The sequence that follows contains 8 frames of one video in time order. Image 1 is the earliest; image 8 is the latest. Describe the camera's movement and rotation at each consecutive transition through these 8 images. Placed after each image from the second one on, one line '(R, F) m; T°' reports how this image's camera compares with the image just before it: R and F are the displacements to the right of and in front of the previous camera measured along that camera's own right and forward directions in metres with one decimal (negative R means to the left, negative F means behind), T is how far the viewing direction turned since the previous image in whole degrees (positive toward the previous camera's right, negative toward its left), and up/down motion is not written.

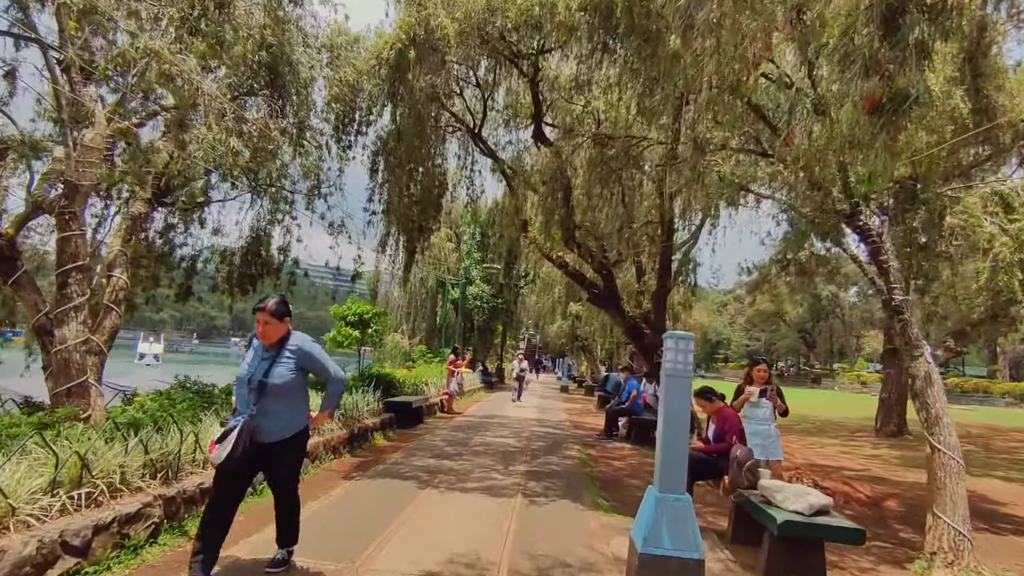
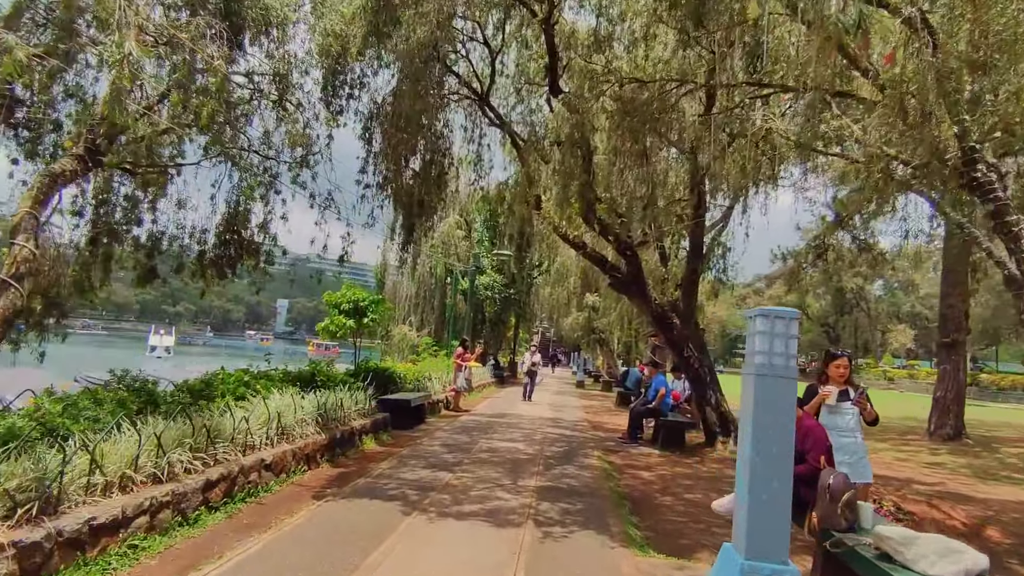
(+0.1, +1.4) m; -1°
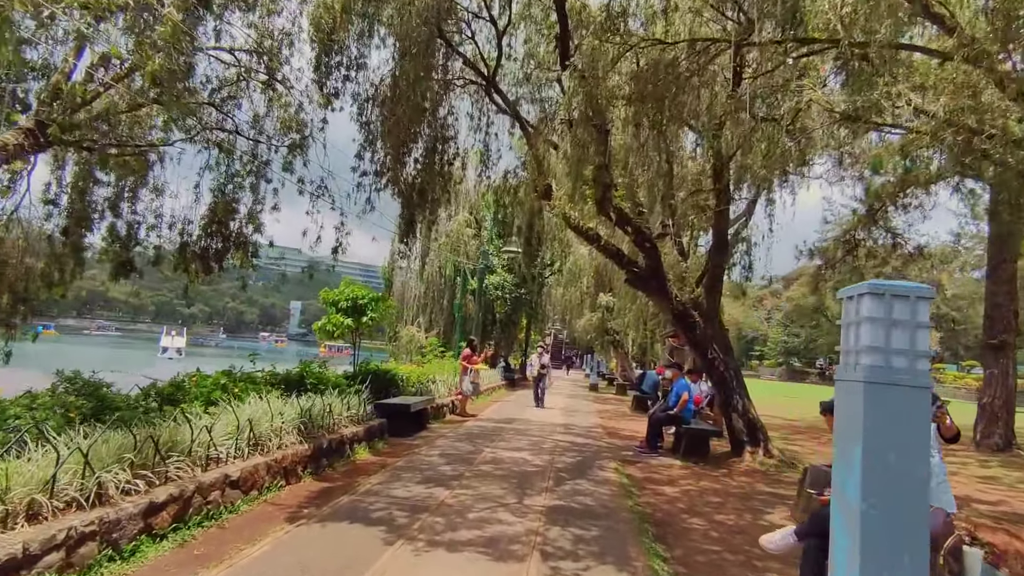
(+0.1, +0.8) m; -1°
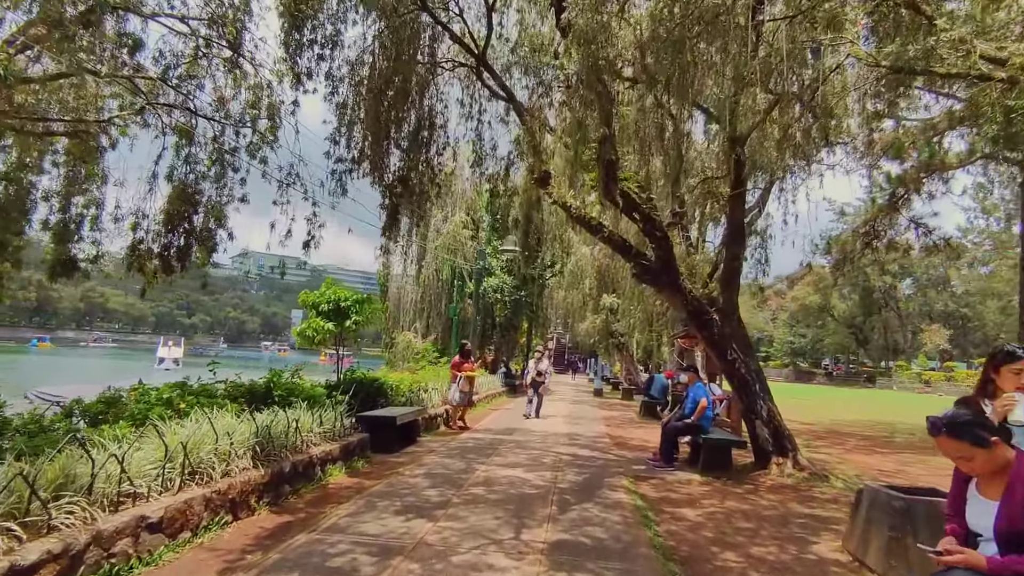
(+0.1, +1.0) m; 0°
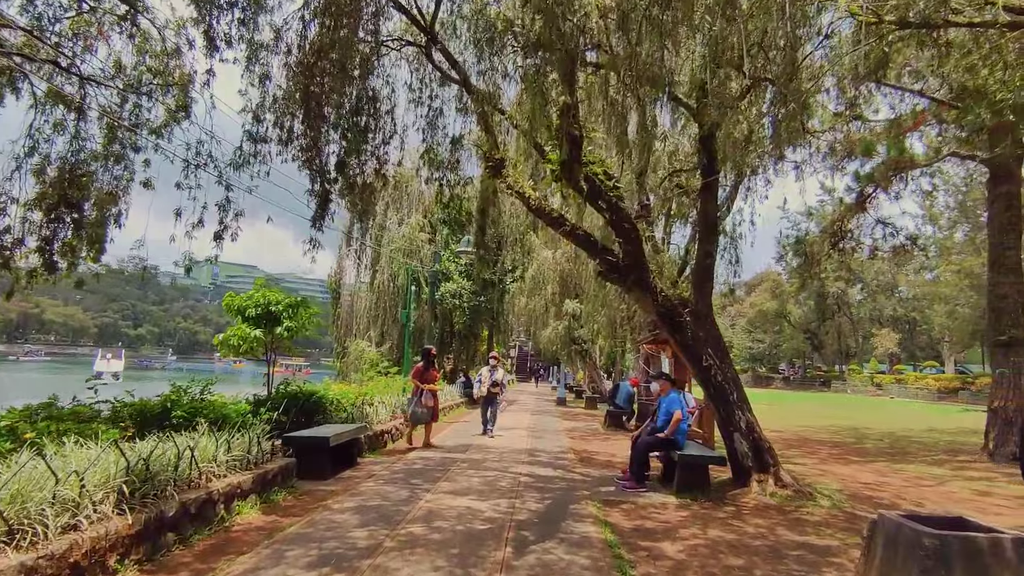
(+0.1, +1.0) m; +4°
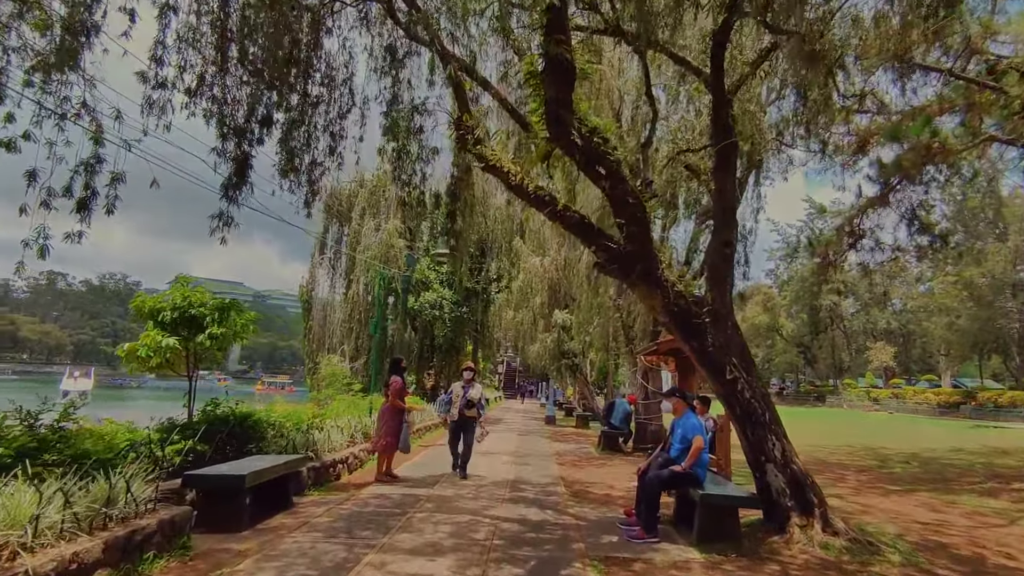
(+0.2, +1.6) m; +1°
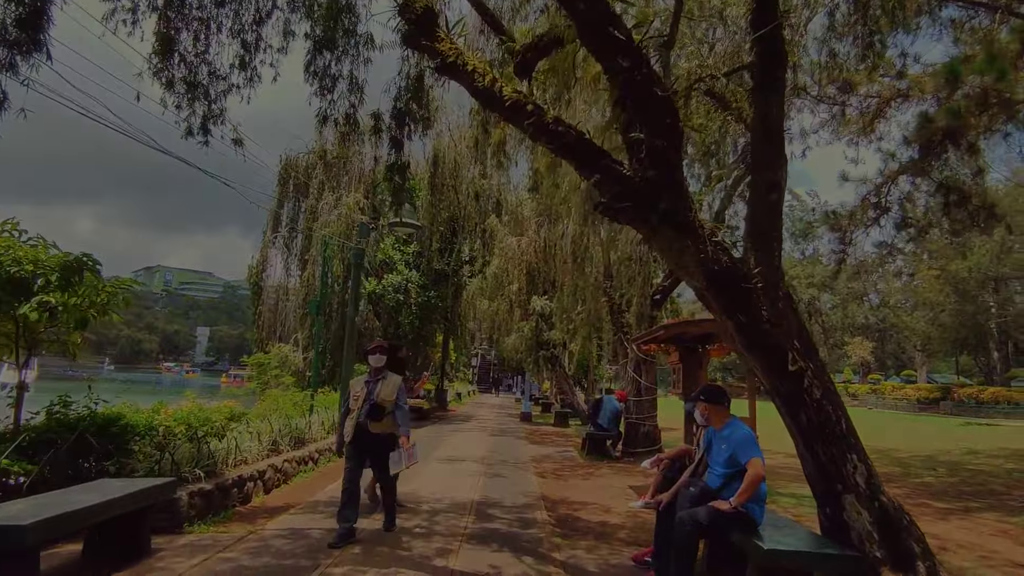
(+0.1, +2.1) m; +2°
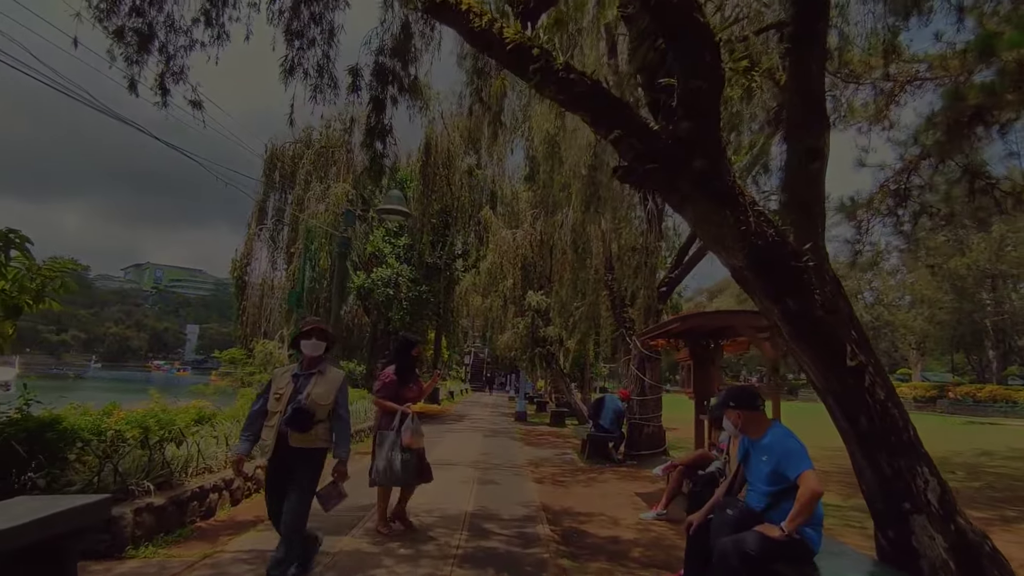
(-0.1, +0.8) m; +1°
